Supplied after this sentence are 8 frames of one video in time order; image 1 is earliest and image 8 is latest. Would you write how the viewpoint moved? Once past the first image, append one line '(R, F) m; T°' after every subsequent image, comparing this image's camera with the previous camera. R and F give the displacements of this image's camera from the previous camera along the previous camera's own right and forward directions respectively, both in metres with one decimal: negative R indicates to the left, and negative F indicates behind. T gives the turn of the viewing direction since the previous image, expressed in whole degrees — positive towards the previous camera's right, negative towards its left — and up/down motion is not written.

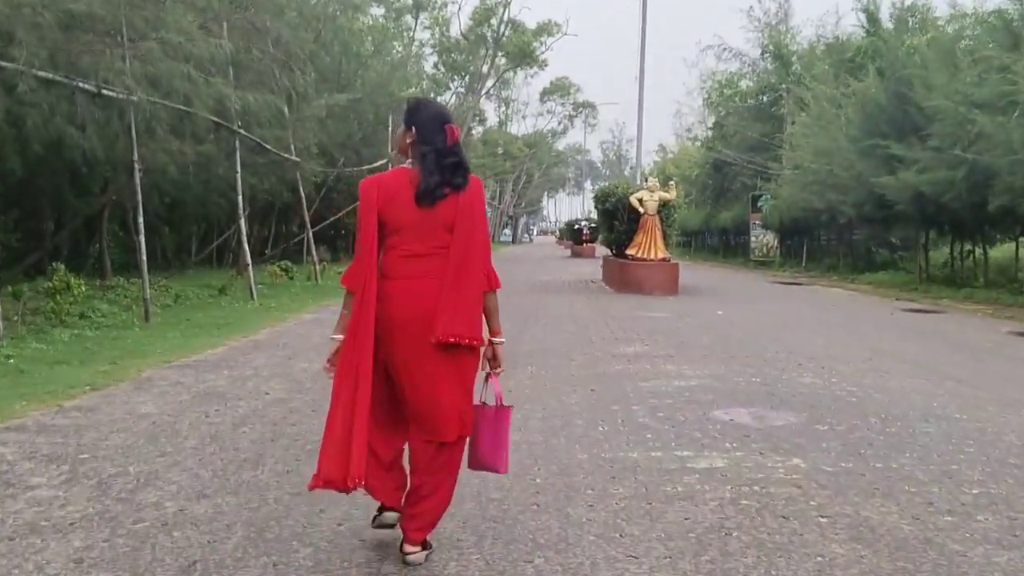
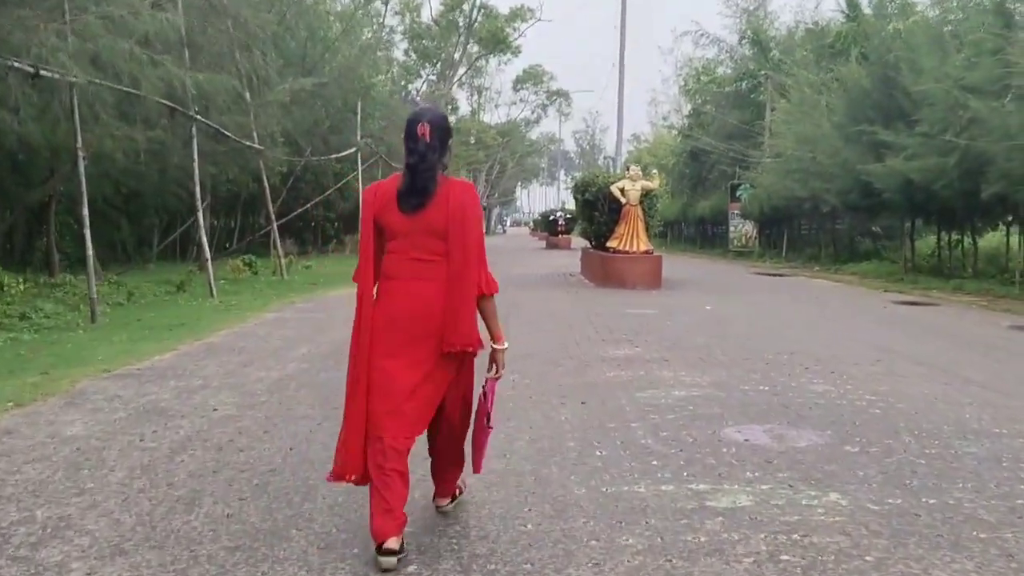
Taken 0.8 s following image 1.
(0.0, +1.0) m; +2°
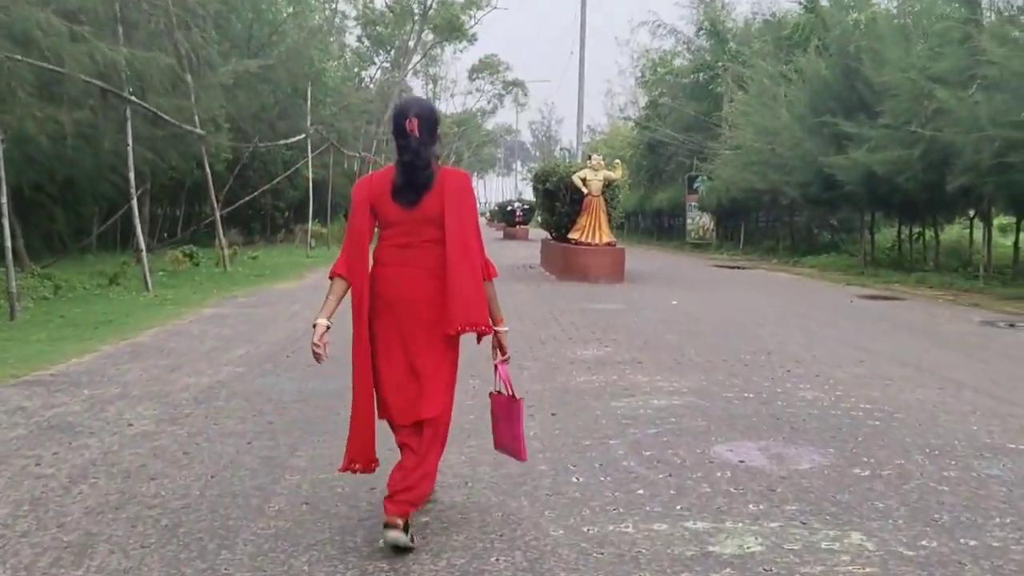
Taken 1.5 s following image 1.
(0.0, +0.9) m; +3°
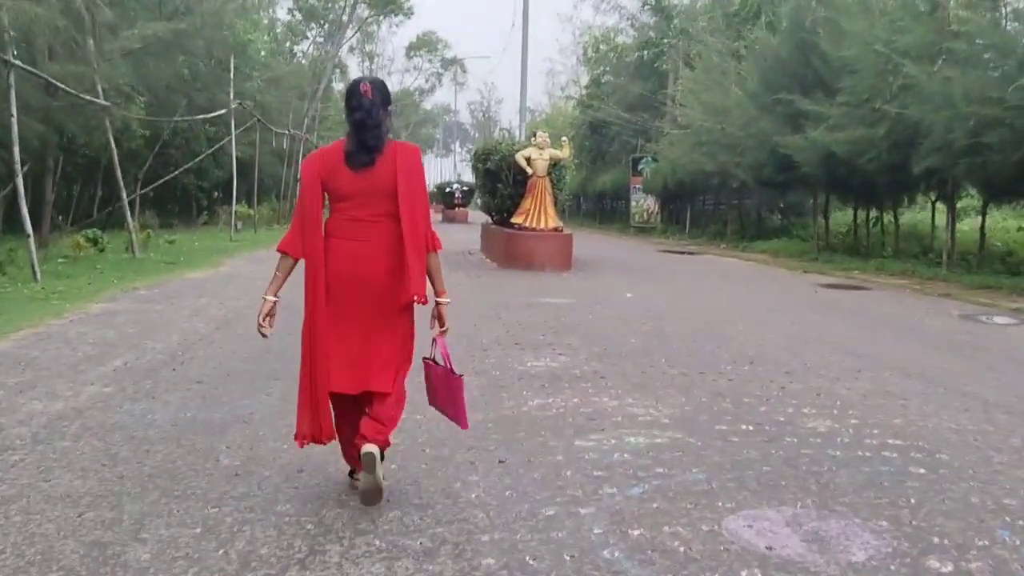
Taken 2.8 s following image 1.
(0.0, +1.6) m; +4°
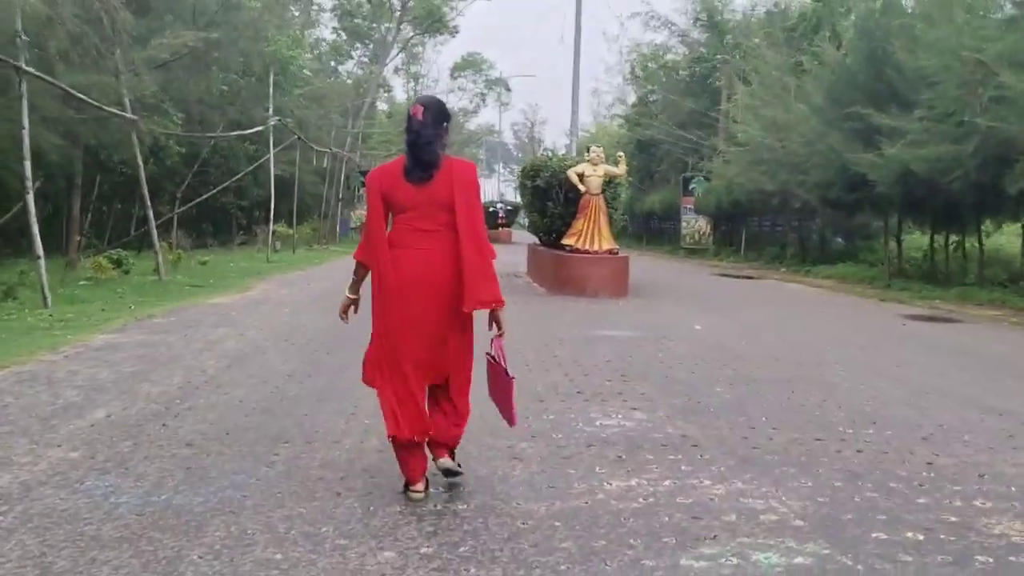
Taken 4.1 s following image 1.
(-0.2, +1.5) m; -3°
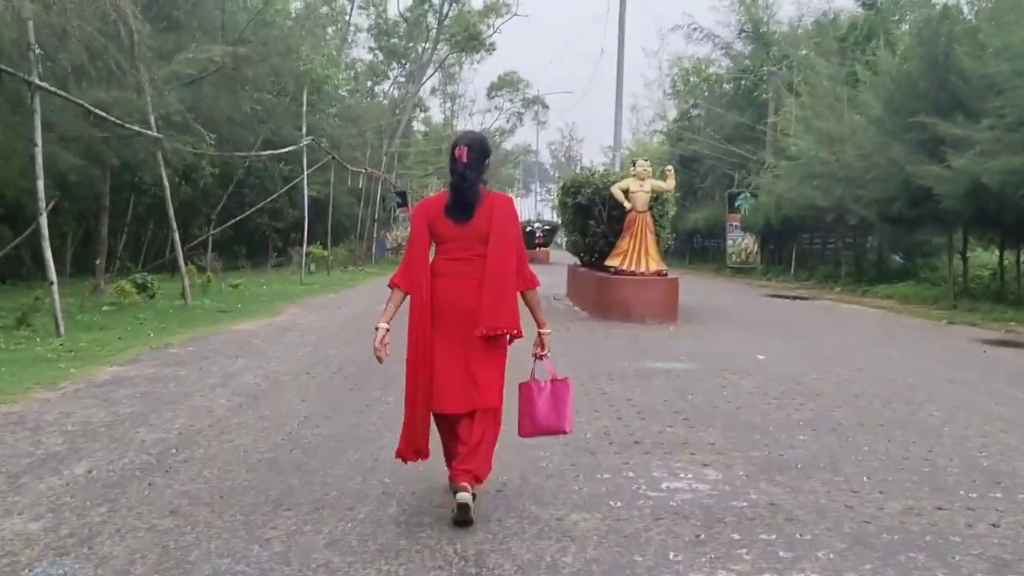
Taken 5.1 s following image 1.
(-0.1, +1.1) m; -2°
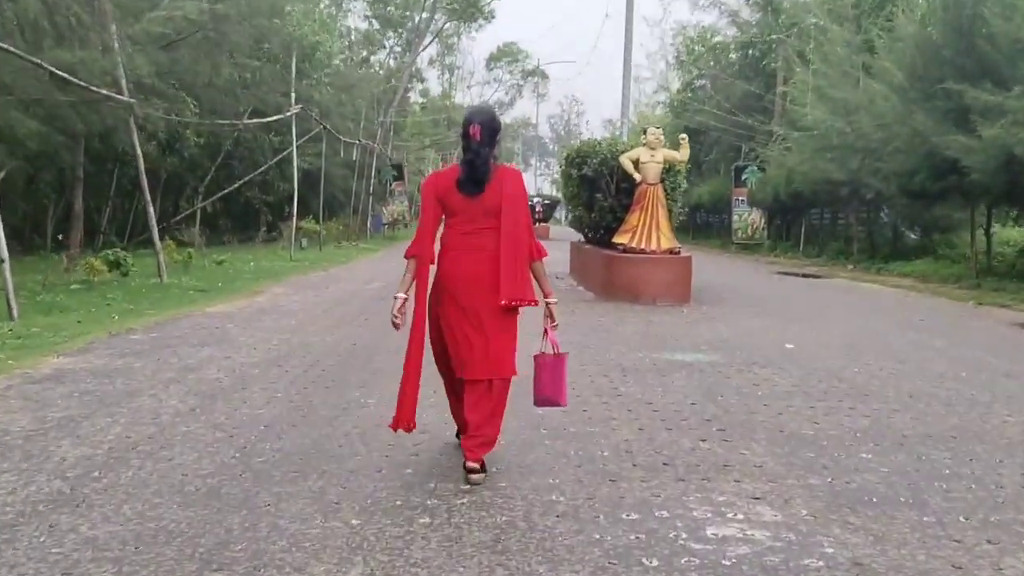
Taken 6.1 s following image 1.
(0.0, +1.2) m; 0°
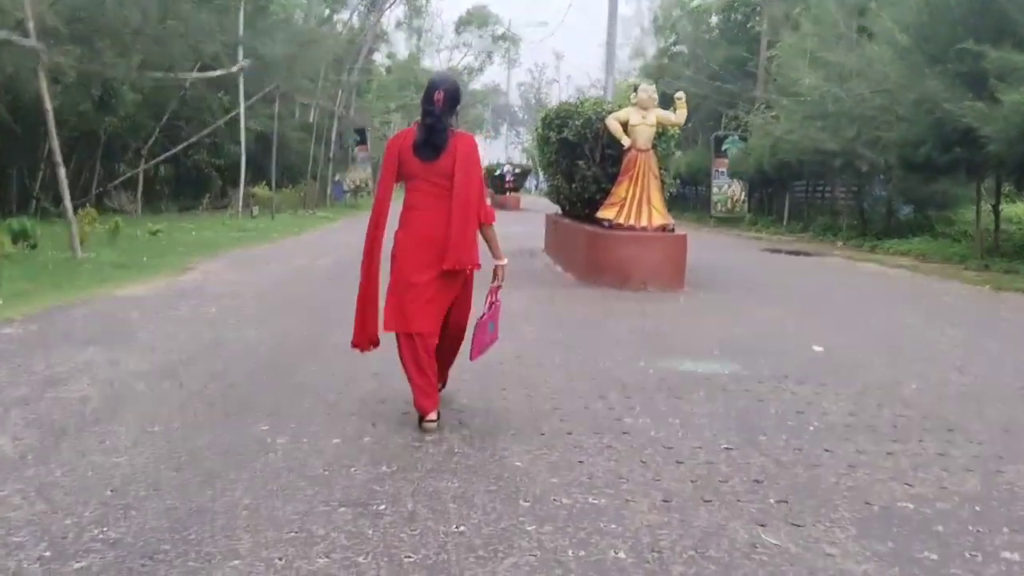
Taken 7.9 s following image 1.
(0.0, +2.0) m; +2°
